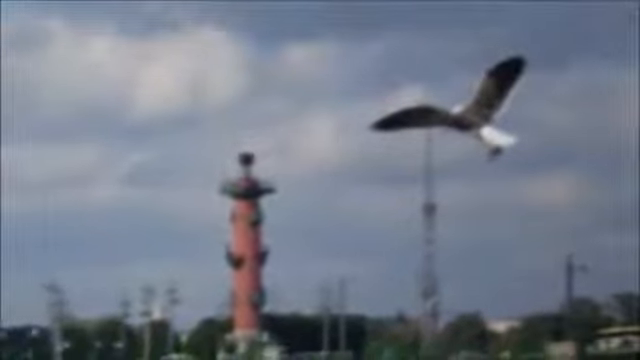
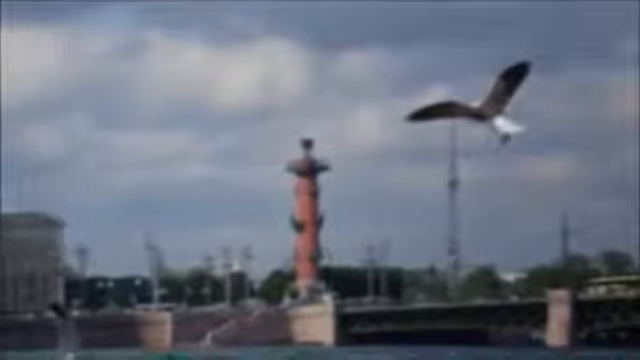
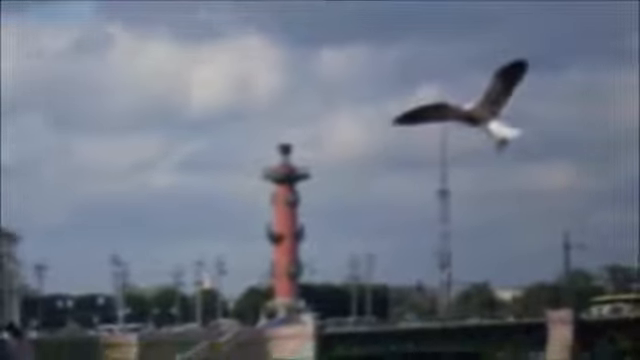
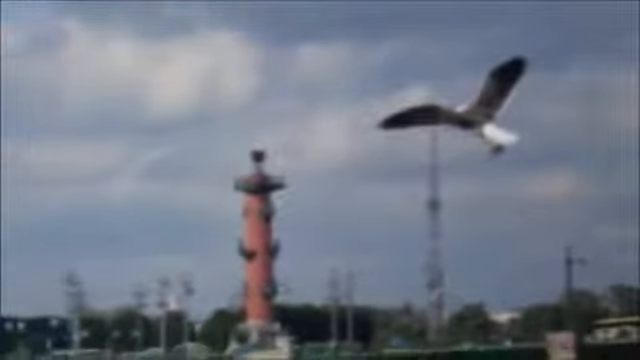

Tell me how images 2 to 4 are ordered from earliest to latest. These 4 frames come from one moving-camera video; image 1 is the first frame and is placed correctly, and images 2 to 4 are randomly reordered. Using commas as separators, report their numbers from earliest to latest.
4, 3, 2
